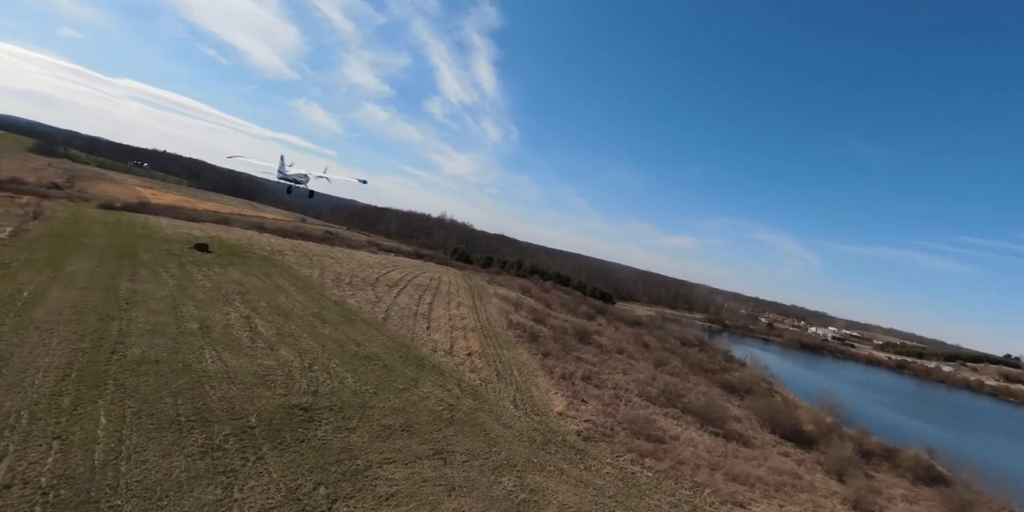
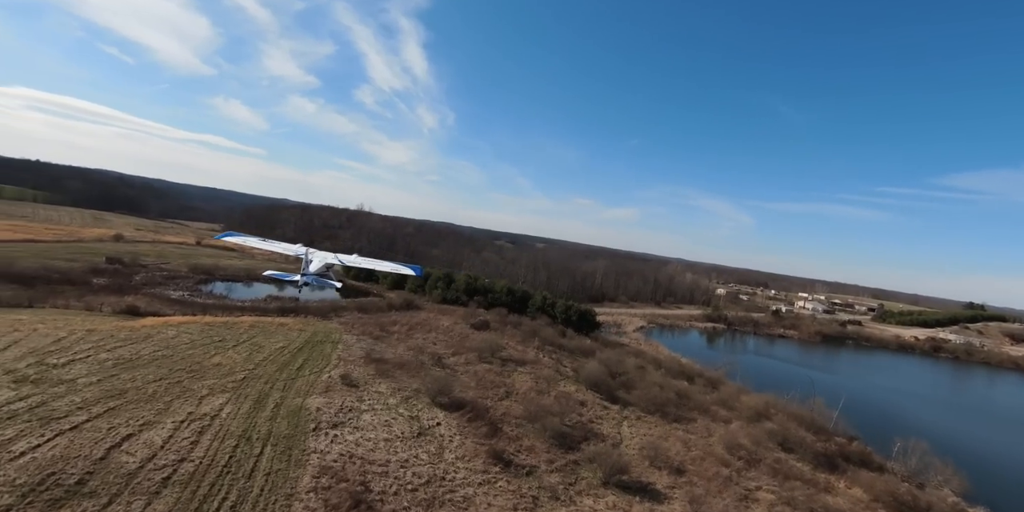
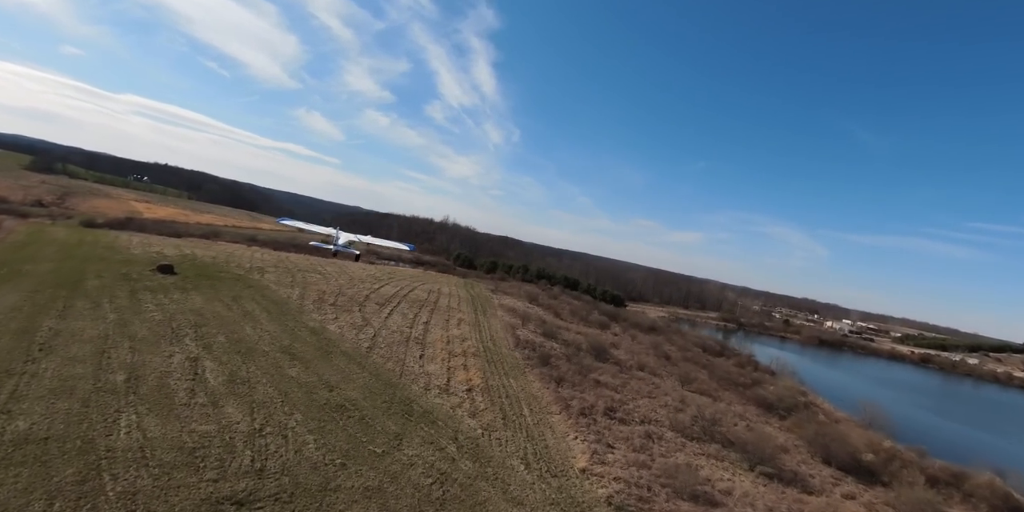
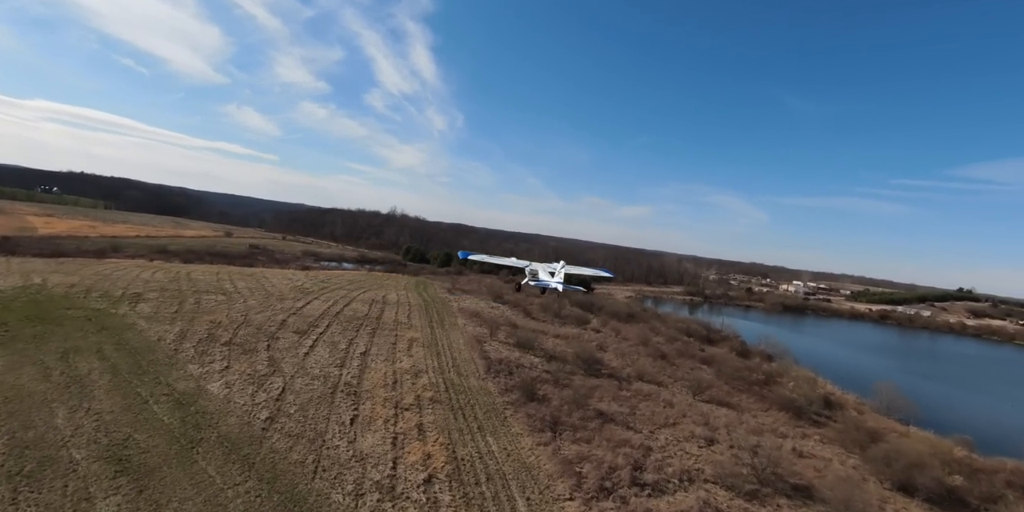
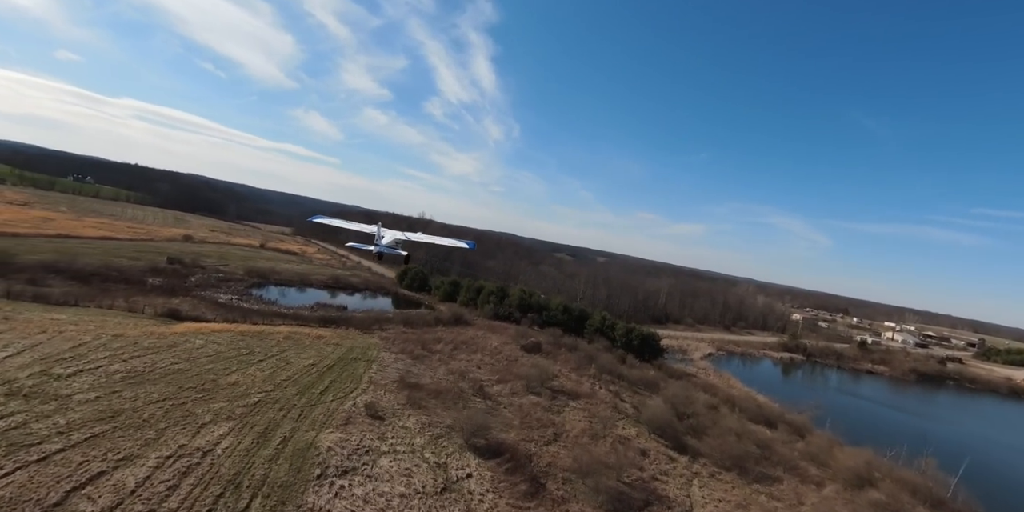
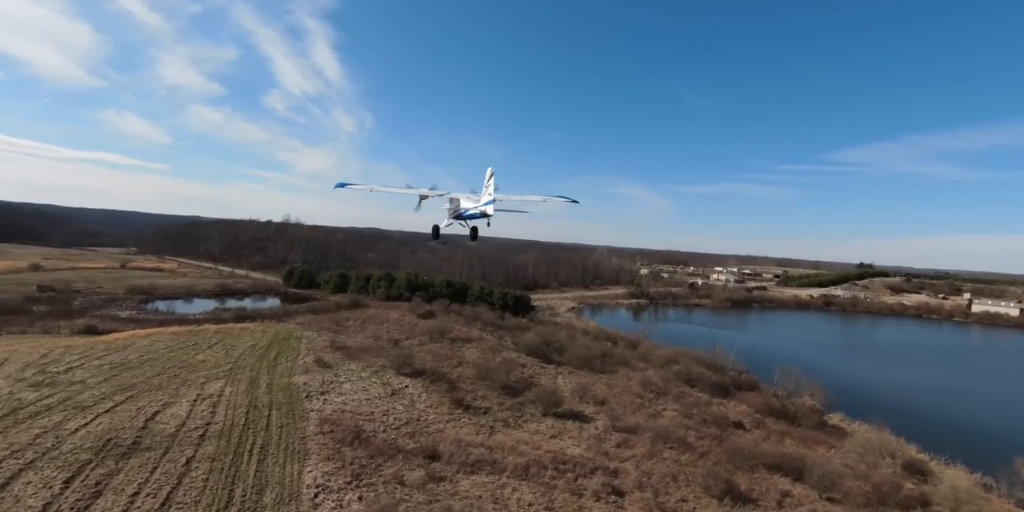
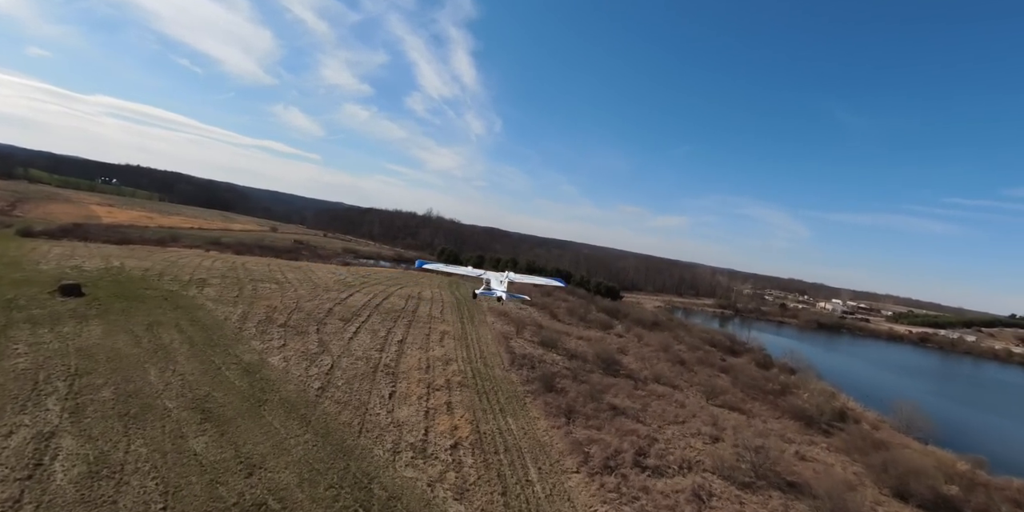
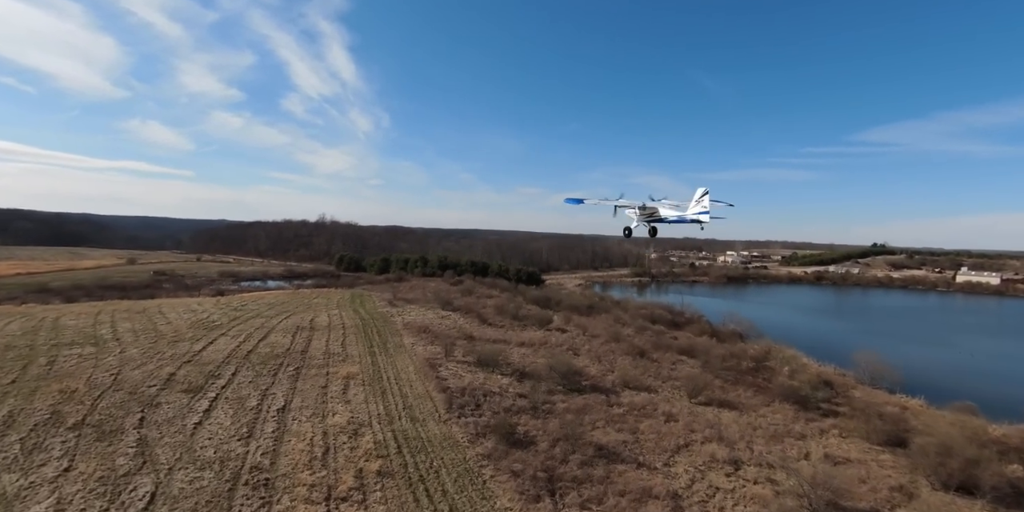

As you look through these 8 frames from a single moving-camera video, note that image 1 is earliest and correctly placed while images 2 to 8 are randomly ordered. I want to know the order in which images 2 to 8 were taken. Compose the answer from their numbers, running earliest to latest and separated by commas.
3, 7, 4, 8, 6, 2, 5
